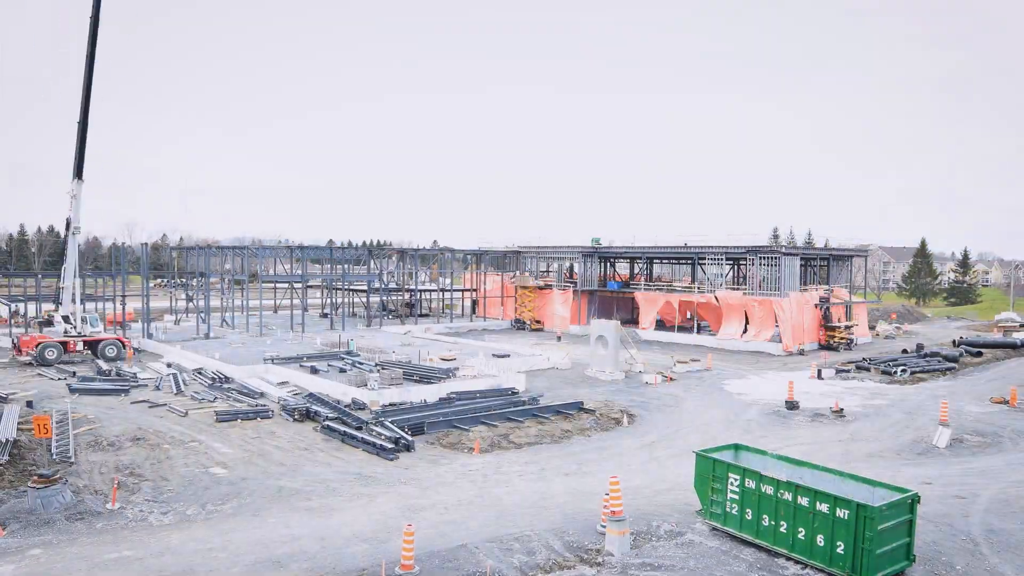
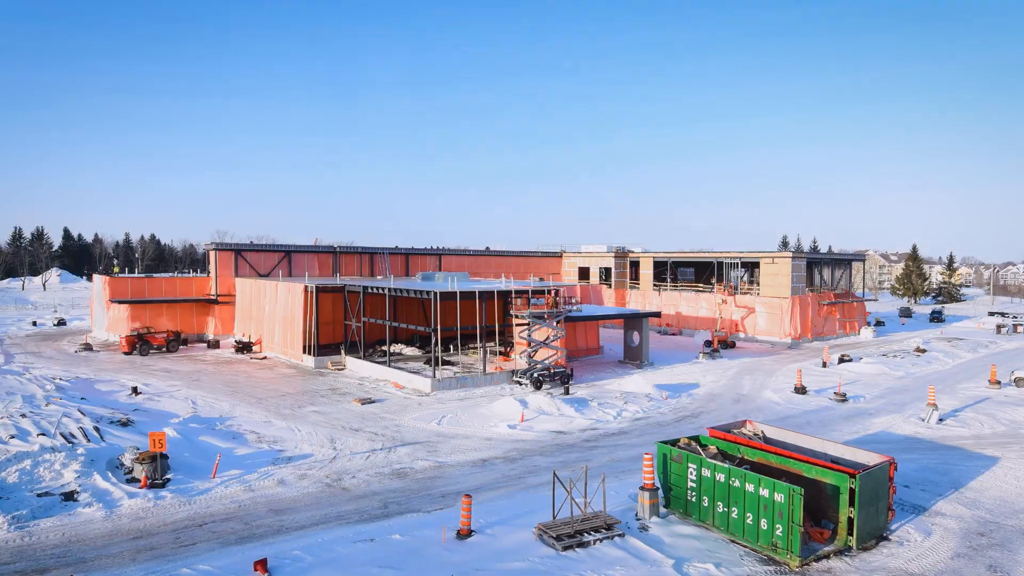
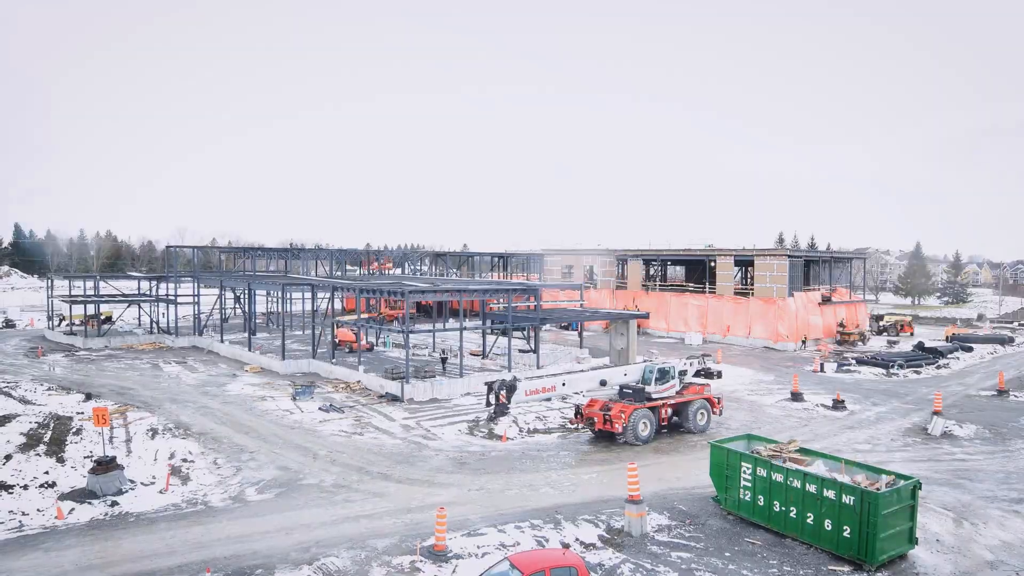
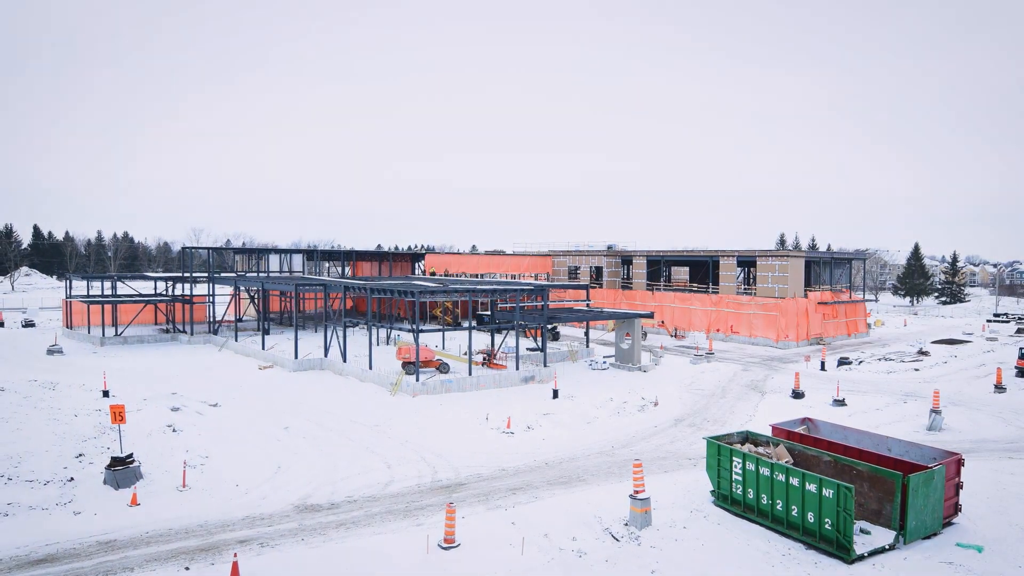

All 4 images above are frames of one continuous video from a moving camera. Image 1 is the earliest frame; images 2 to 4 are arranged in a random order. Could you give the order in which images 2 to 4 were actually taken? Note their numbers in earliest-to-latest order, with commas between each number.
3, 4, 2
